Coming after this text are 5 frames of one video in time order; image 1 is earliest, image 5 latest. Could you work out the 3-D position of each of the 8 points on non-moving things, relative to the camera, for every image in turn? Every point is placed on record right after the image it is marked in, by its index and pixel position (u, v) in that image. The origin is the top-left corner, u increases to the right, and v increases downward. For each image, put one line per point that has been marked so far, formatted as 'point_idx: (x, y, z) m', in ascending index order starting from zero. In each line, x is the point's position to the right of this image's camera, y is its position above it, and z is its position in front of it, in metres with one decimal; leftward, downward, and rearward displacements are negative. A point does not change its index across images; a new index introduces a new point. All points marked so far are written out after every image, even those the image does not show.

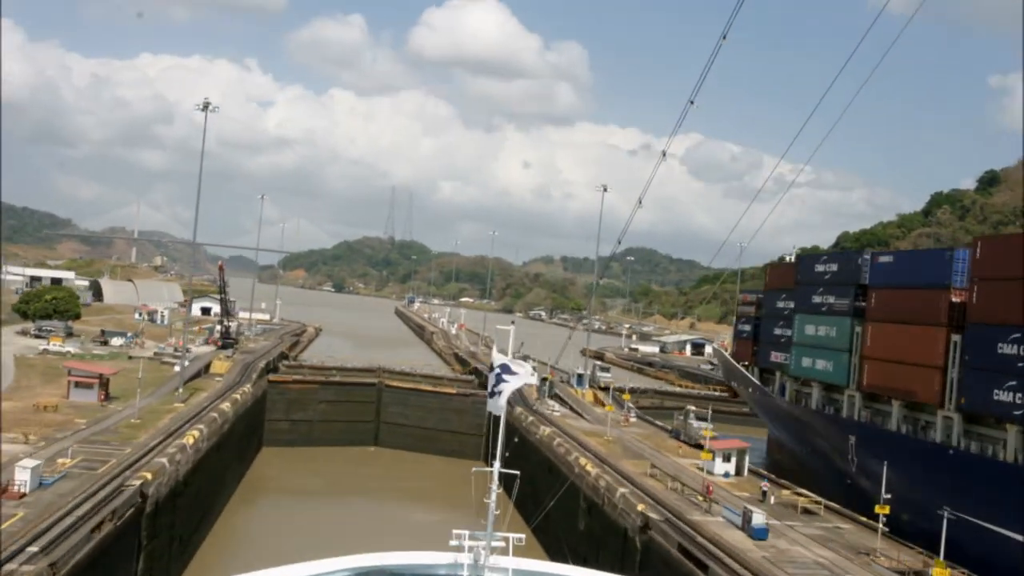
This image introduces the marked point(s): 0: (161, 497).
0: (-7.7, -4.6, +16.6) m
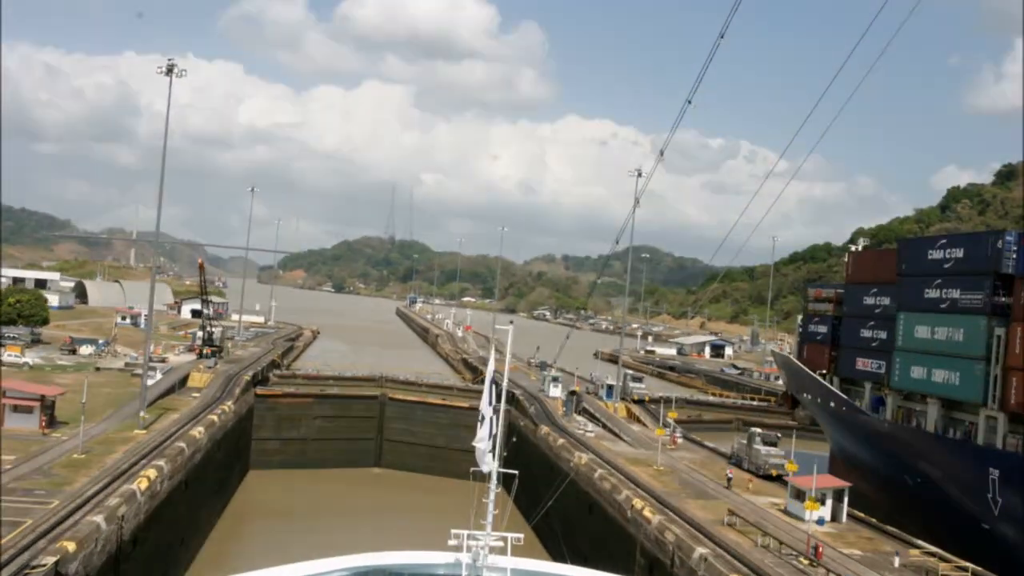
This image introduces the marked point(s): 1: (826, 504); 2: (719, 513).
0: (-6.9, -4.6, +12.3) m
1: (+7.0, -4.8, +16.8) m
2: (+4.6, -5.0, +16.9) m
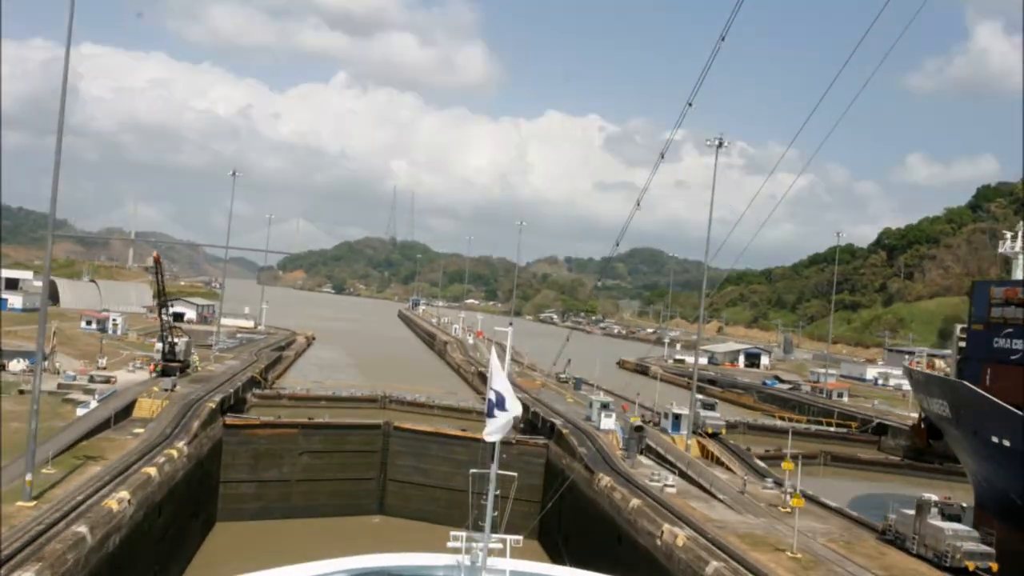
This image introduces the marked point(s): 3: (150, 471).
0: (-5.6, -4.6, +5.6) m
1: (+8.2, -4.8, +10.0) m
2: (+5.9, -5.1, +10.2) m
3: (-8.0, -4.0, +16.7) m
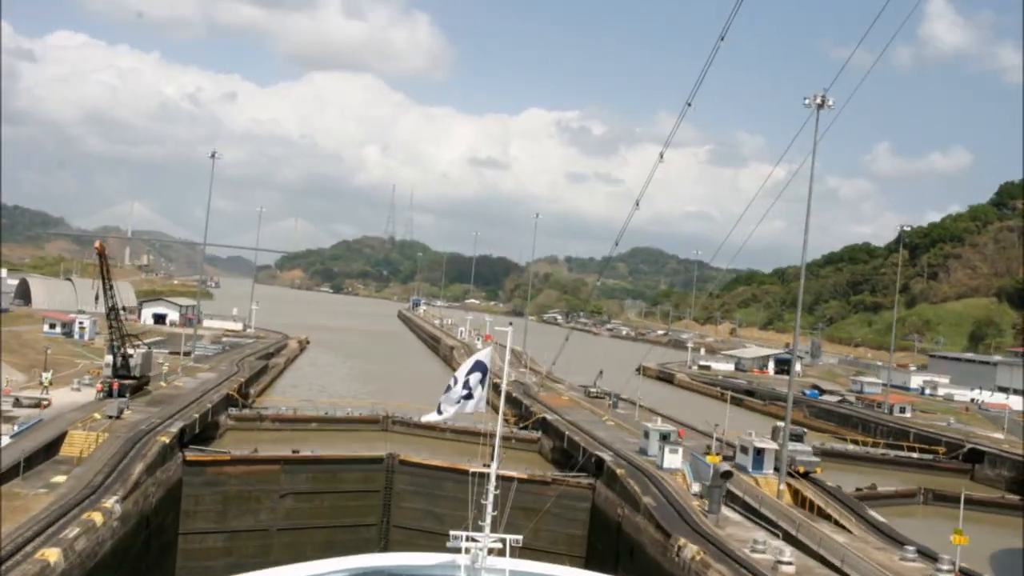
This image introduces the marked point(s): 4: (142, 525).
0: (-4.6, -4.6, +0.4) m
1: (+9.2, -4.8, +4.9) m
2: (+6.9, -5.1, +5.0) m
3: (-7.0, -4.0, +11.5) m
4: (-7.6, -4.8, +15.6) m
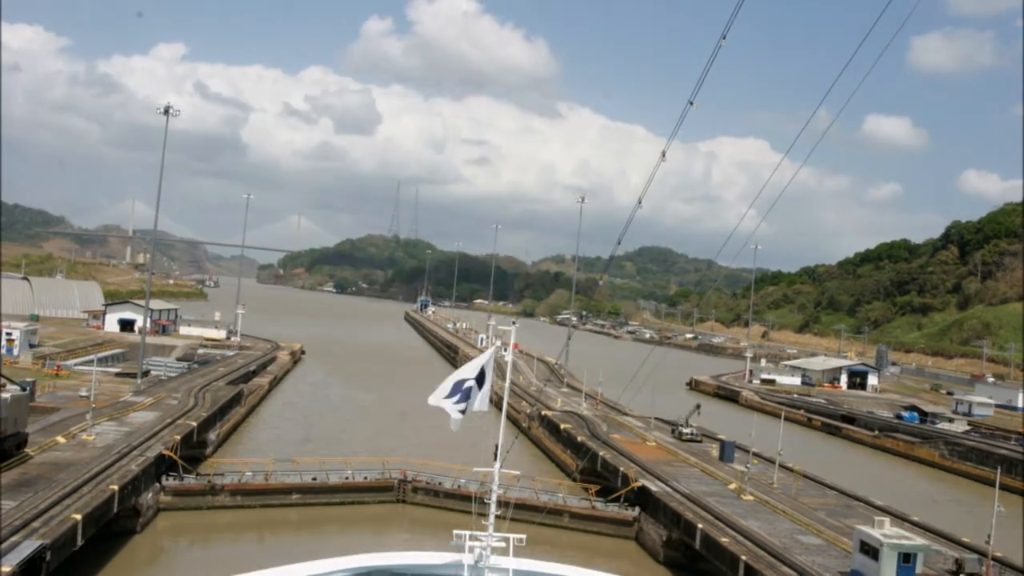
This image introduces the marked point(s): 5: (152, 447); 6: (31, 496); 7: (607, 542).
0: (-2.8, -4.7, -8.5) m
1: (+11.0, -4.9, -4.1) m
2: (+8.7, -5.2, -3.9) m
3: (-5.2, -4.1, +2.6) m
4: (-5.7, -4.9, +6.7) m
5: (-8.1, -3.6, +17.1) m
6: (-8.0, -3.4, +12.8) m
7: (+2.2, -5.7, +16.9) m
